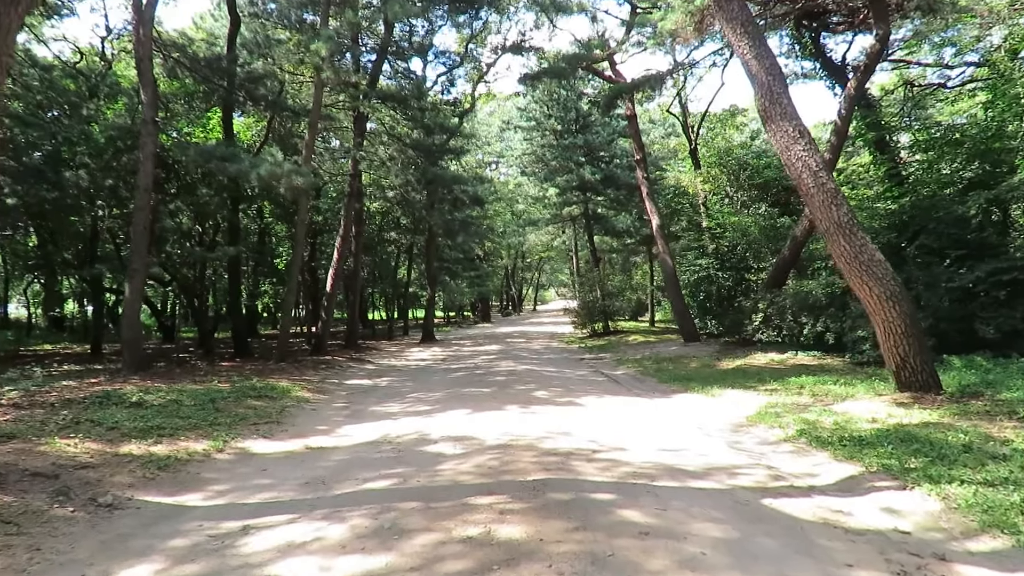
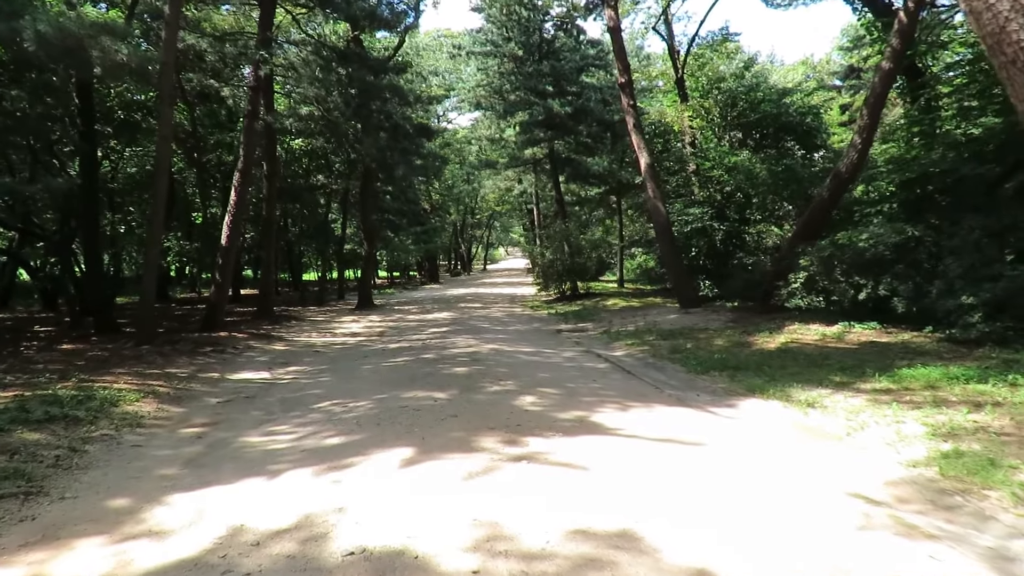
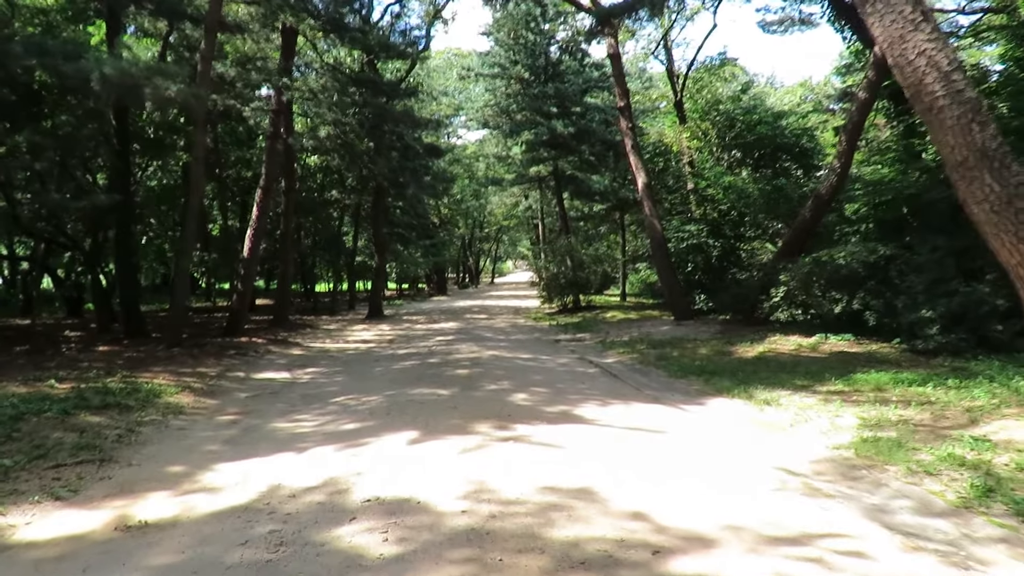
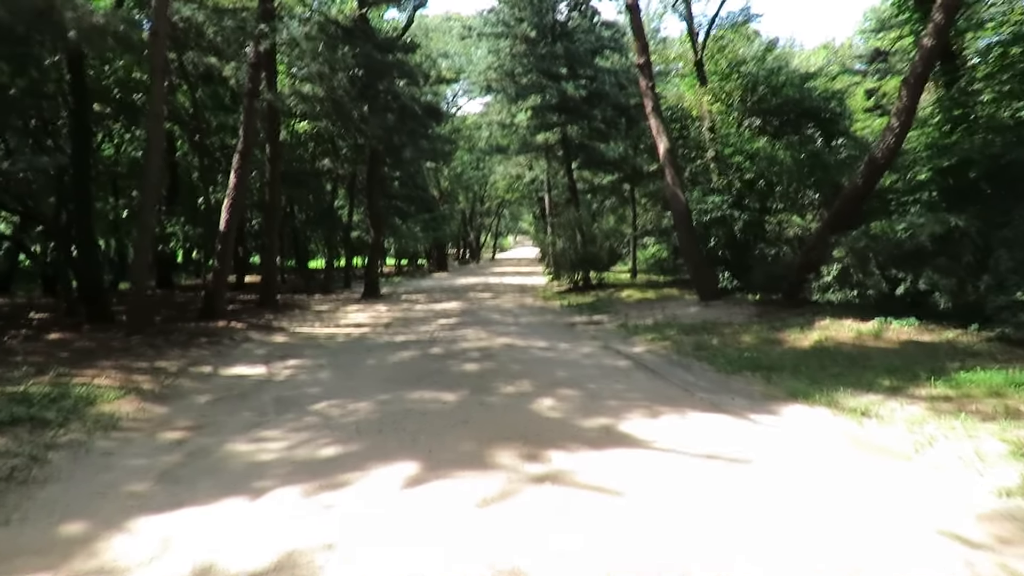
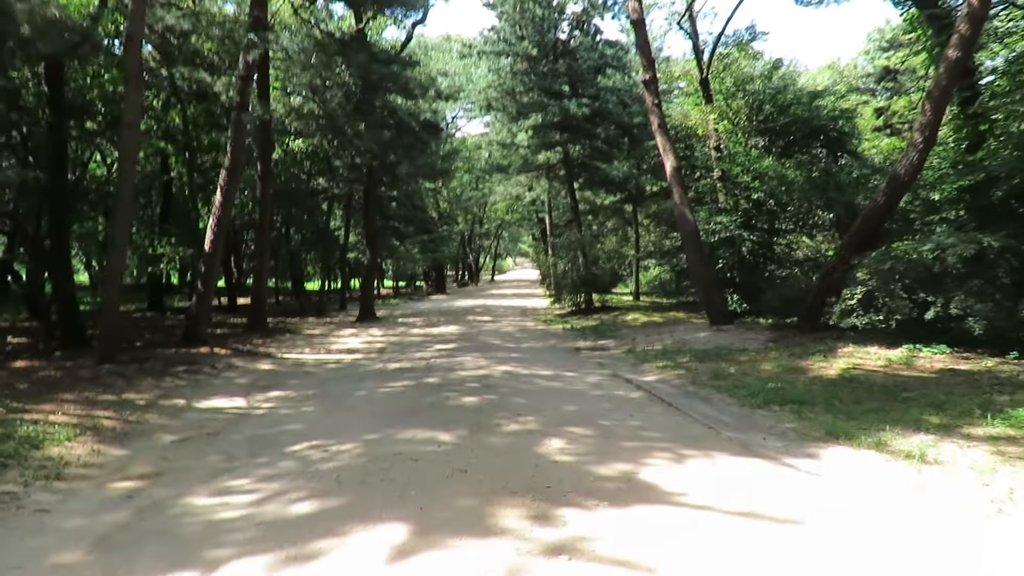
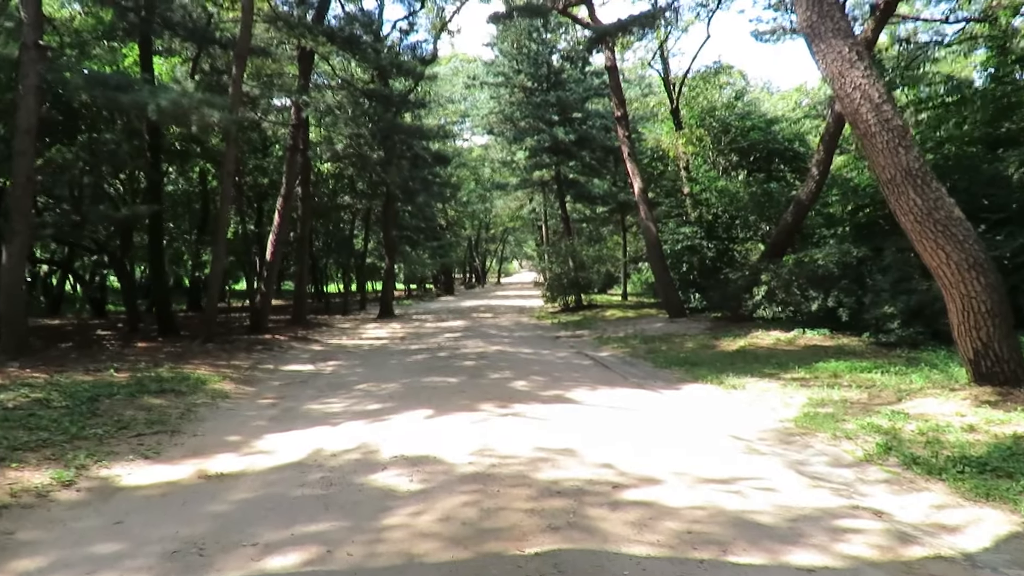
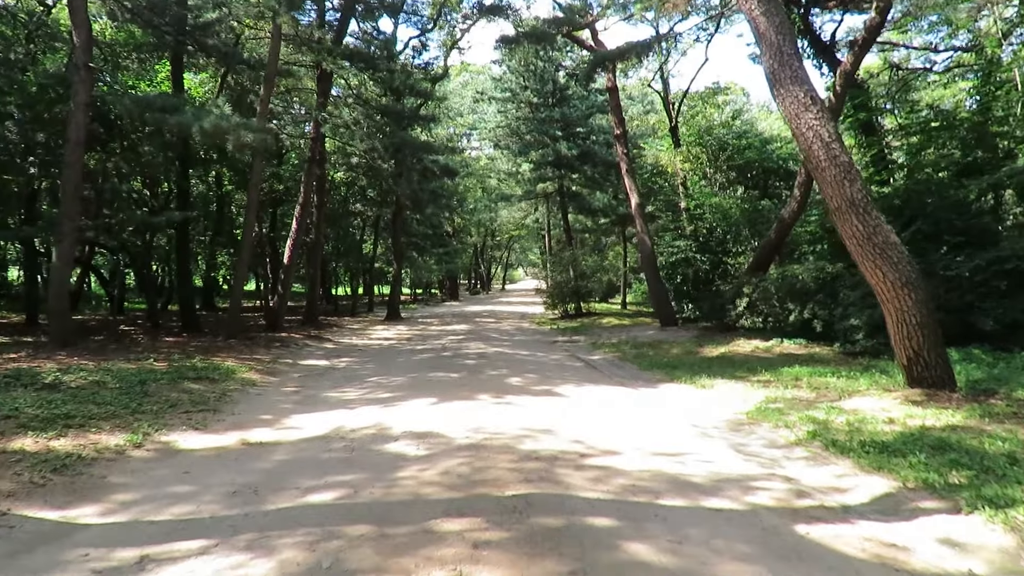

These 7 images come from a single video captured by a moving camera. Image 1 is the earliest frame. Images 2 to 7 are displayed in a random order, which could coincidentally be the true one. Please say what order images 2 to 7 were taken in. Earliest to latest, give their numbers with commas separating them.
7, 6, 3, 2, 4, 5
